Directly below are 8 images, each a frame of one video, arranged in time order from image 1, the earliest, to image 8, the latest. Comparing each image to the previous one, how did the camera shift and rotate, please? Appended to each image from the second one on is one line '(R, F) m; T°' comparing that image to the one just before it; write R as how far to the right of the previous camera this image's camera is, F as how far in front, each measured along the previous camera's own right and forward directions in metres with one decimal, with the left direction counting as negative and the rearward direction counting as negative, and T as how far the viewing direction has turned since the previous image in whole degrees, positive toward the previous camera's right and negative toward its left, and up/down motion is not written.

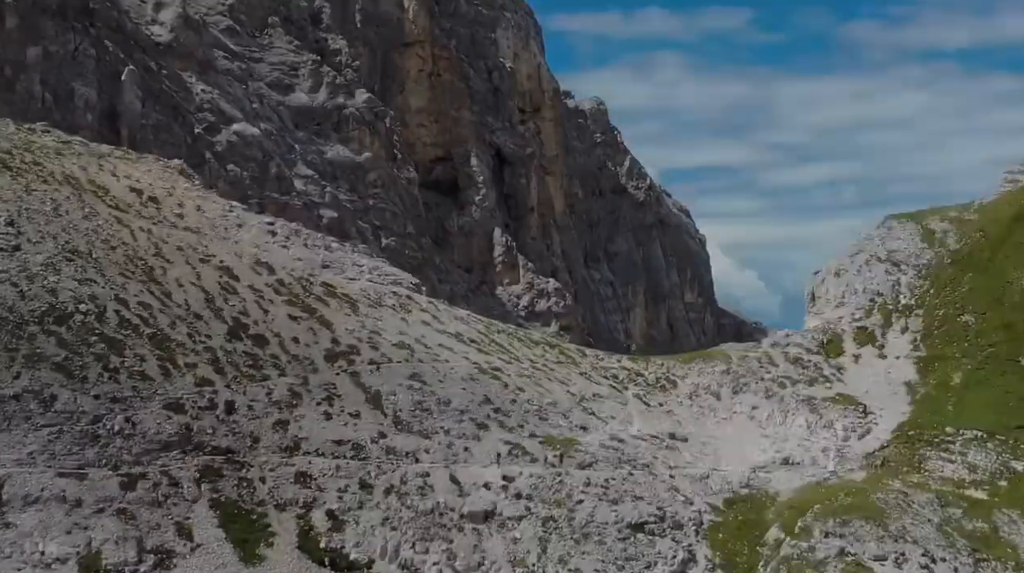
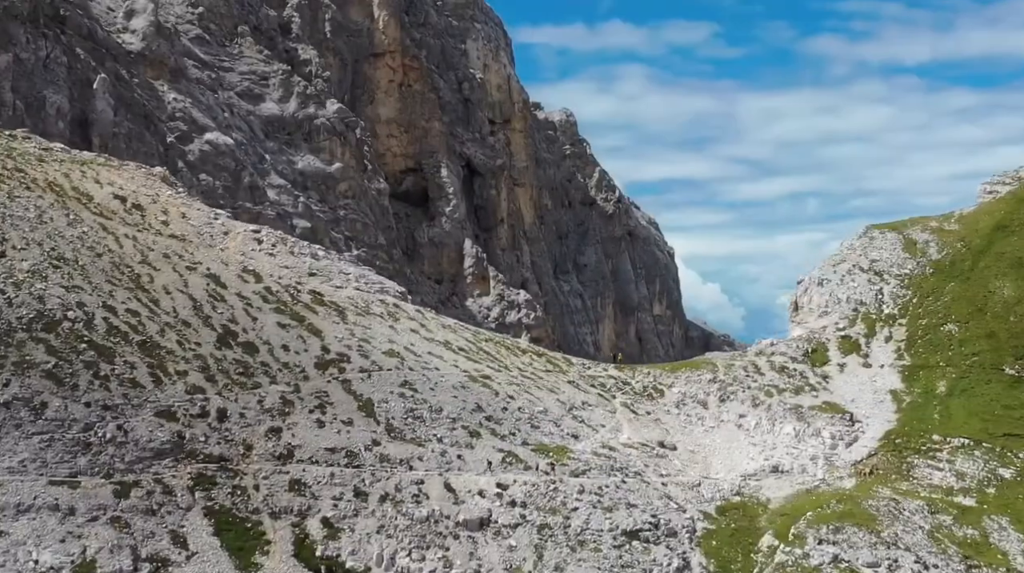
(-0.7, +0.1) m; +1°
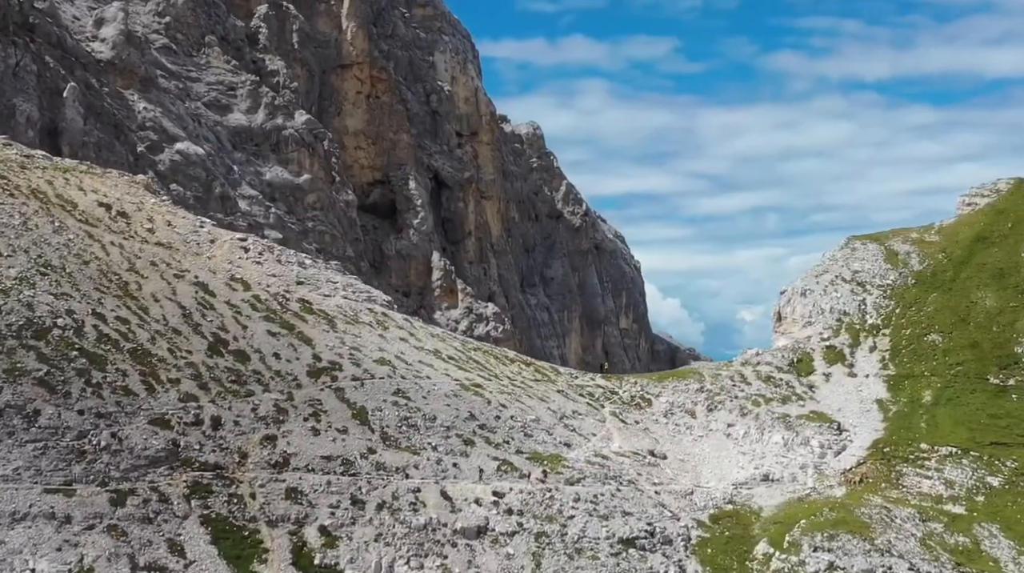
(-0.8, +0.1) m; +1°
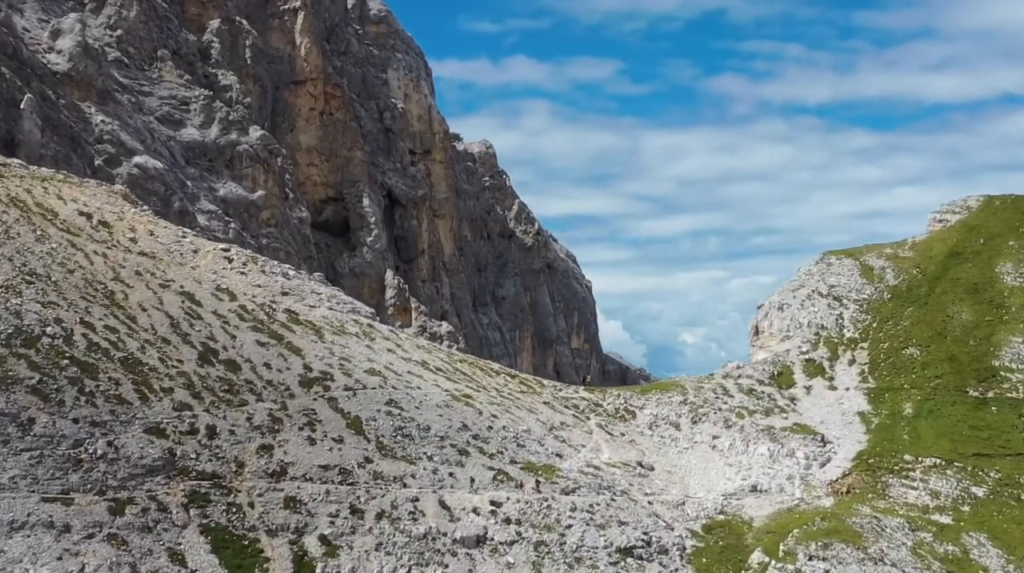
(-1.3, 0.0) m; +2°
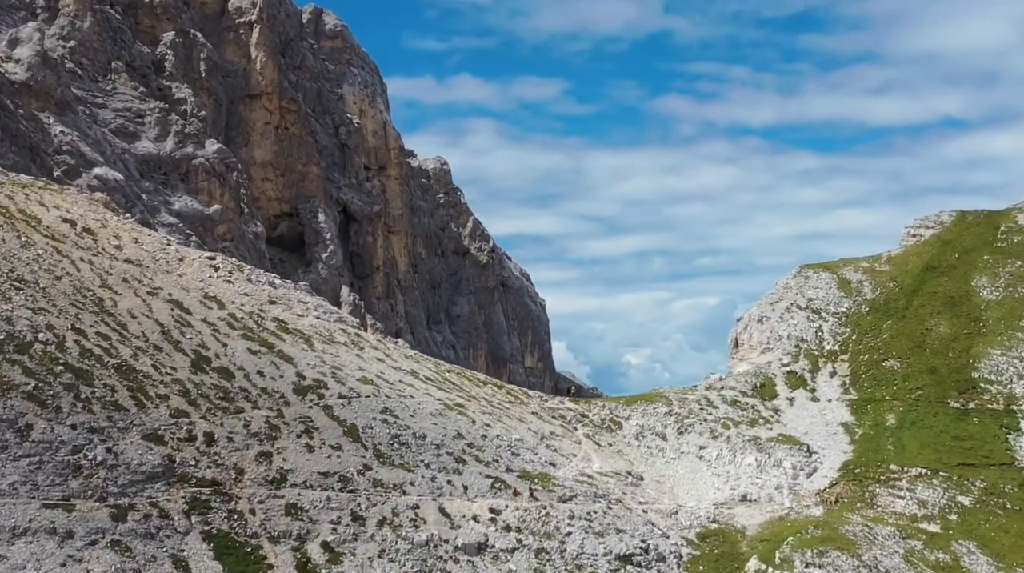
(-1.3, 0.0) m; +2°
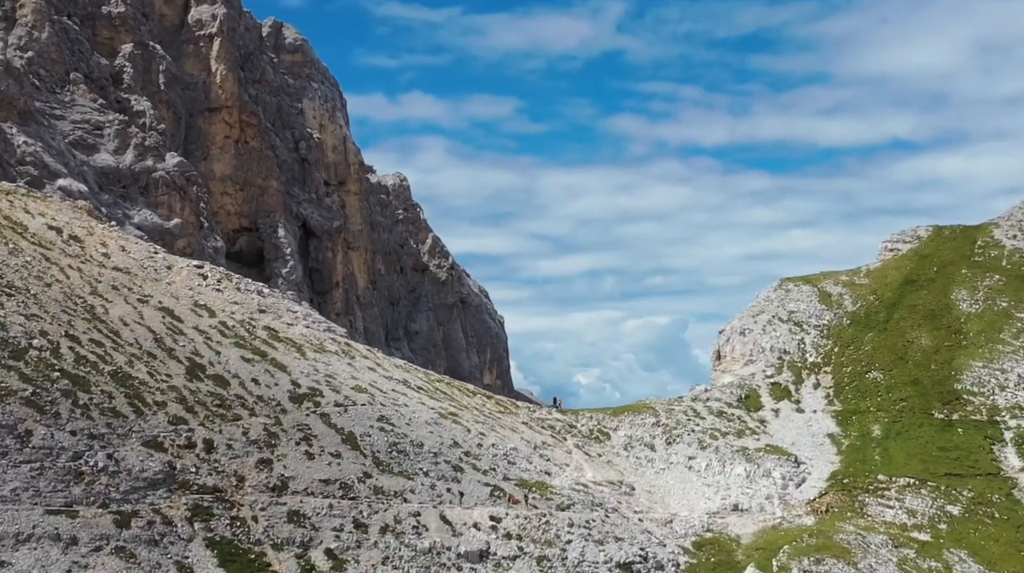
(-1.2, -0.1) m; +1°
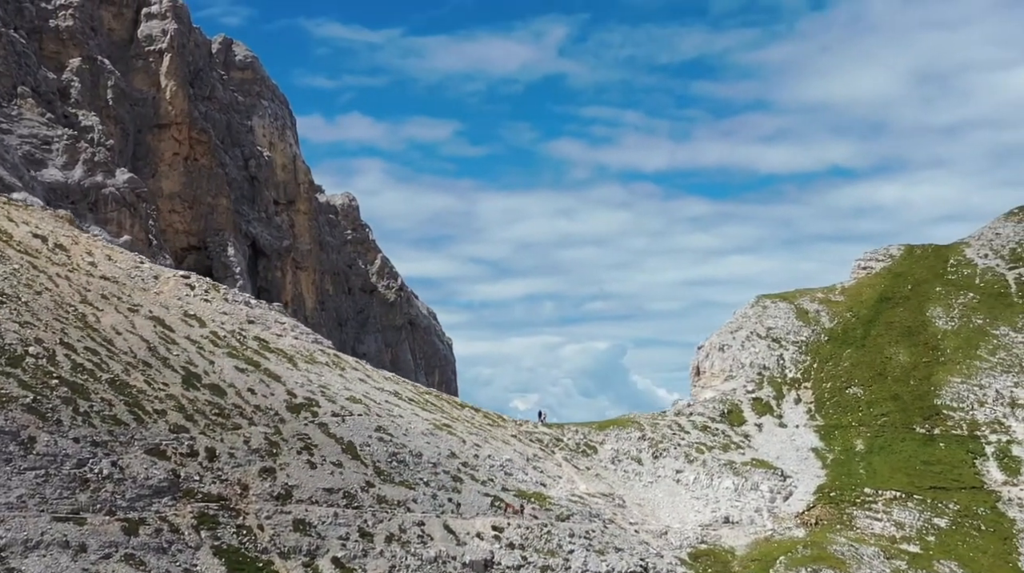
(-1.6, -0.1) m; +2°
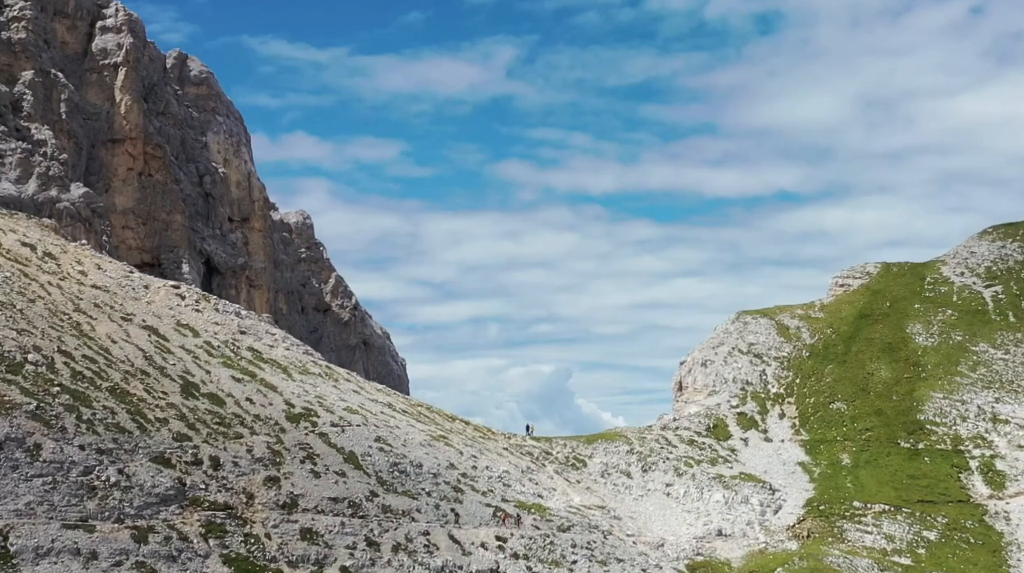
(-1.5, -0.2) m; +1°
